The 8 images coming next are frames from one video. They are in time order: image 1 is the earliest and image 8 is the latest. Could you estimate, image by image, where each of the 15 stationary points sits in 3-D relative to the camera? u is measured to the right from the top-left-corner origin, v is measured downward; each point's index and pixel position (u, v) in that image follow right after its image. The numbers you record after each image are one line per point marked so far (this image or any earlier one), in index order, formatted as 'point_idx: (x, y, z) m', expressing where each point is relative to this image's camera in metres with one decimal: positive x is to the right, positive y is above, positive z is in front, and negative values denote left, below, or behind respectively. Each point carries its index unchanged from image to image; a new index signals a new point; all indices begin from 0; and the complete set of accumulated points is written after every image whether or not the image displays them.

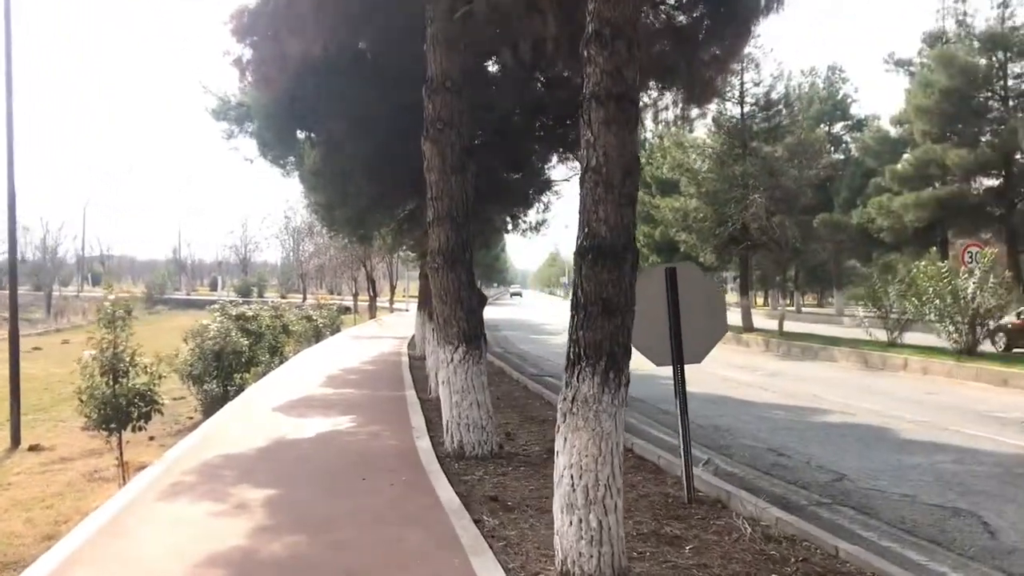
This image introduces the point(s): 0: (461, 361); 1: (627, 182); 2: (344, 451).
0: (-0.4, -0.6, +7.5) m
1: (+0.5, +0.5, +4.2) m
2: (-1.3, -1.3, +7.6) m
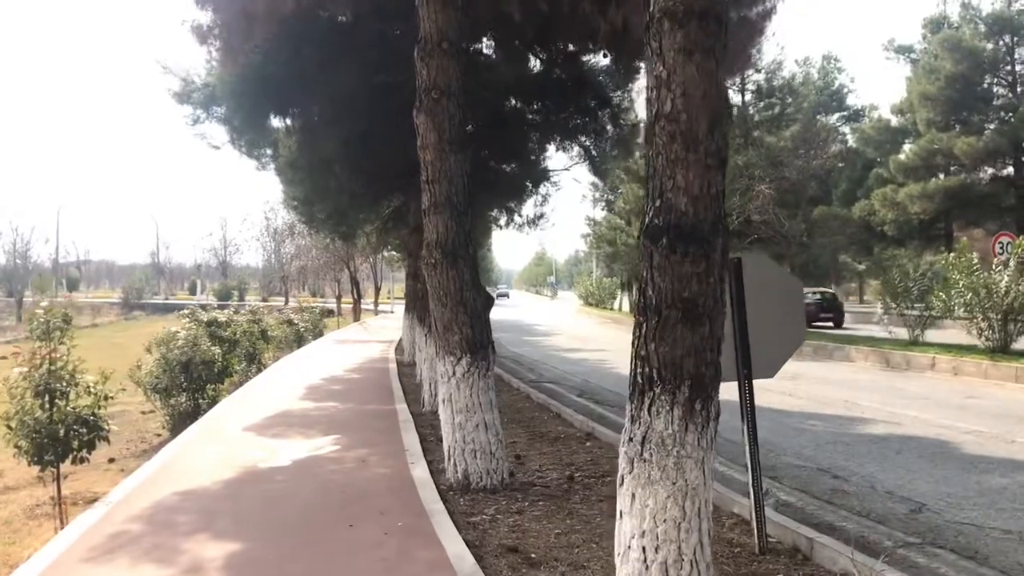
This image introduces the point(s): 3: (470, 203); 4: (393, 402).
0: (-0.3, -0.6, +6.3) m
1: (+0.6, +0.5, +3.0) m
2: (-1.2, -1.3, +6.4) m
3: (-0.3, +0.6, +6.5) m
4: (-1.4, -1.3, +10.9) m
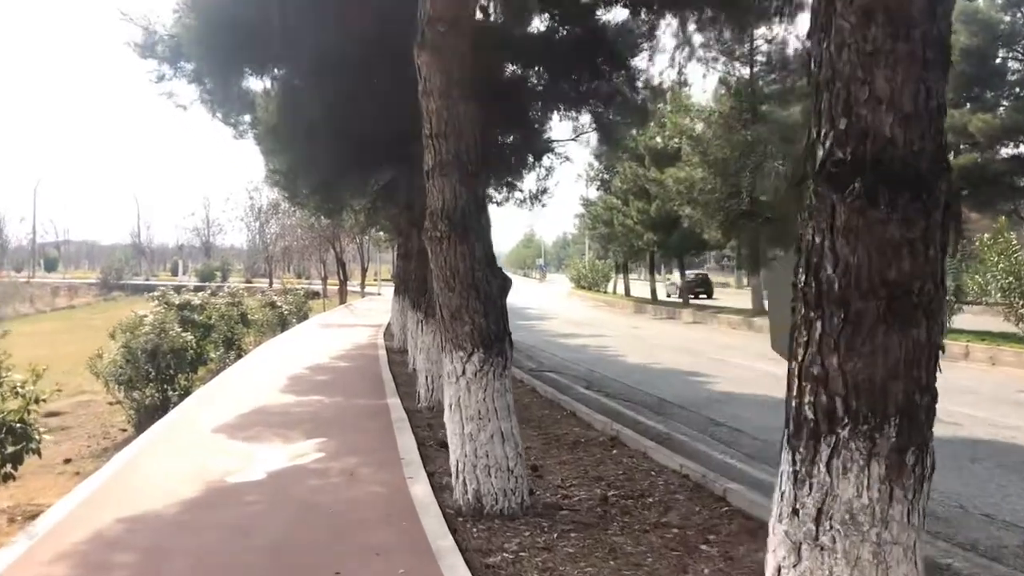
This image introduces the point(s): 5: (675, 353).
0: (-0.2, -0.5, +5.1) m
1: (+0.8, +0.5, +1.8) m
2: (-1.1, -1.2, +5.2) m
3: (-0.2, +0.7, +5.3) m
4: (-1.3, -1.1, +9.7) m
5: (+2.7, -1.1, +16.0) m
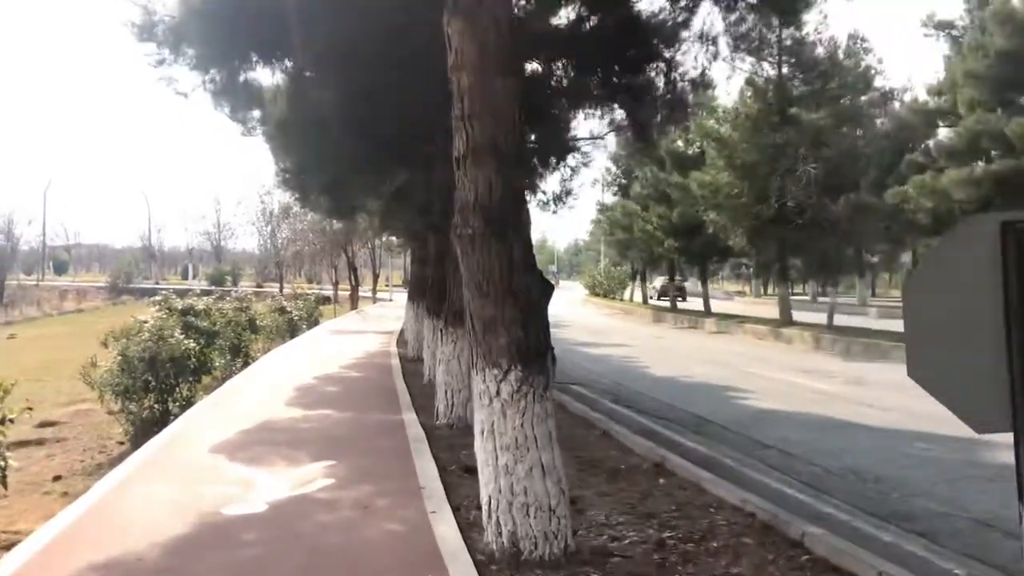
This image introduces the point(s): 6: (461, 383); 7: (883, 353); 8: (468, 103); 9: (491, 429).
0: (0.0, -0.5, +4.3) m
1: (+1.0, +0.5, +1.1) m
2: (-0.9, -1.2, +4.5) m
3: (+0.1, +0.7, +4.5) m
4: (-1.1, -1.2, +9.0) m
5: (+3.1, -1.2, +15.2) m
6: (-0.4, -0.8, +8.2) m
7: (+6.2, -1.1, +15.8) m
8: (-0.2, +0.9, +4.4) m
9: (-0.1, -0.7, +4.4) m
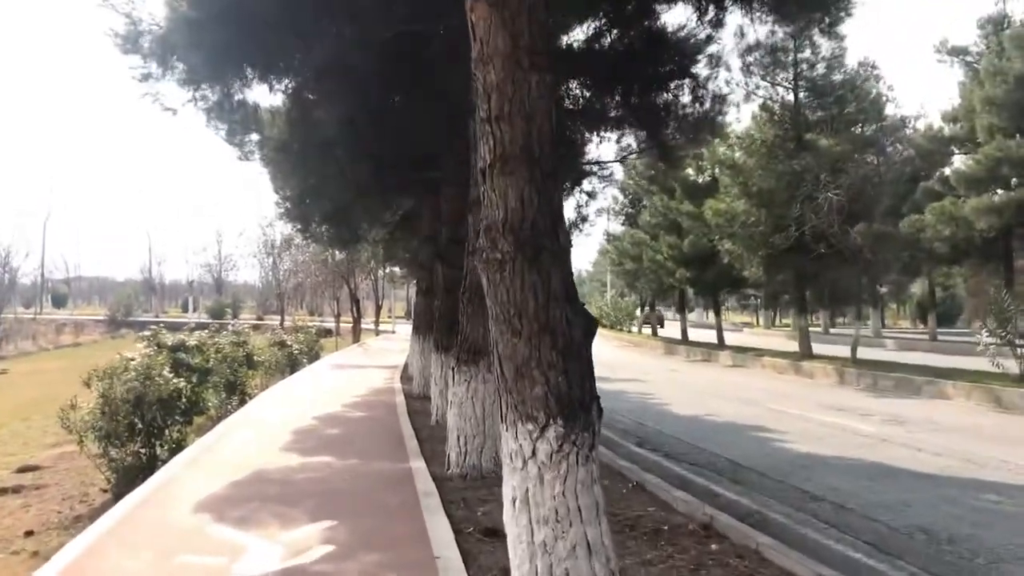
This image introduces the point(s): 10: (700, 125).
0: (+0.2, -0.6, +3.6) m
1: (+1.1, +0.5, +0.3) m
2: (-0.8, -1.4, +3.7) m
3: (+0.2, +0.5, +3.8) m
4: (-0.9, -1.5, +8.2) m
5: (+3.2, -1.7, +14.4) m
6: (-0.3, -1.1, +7.4) m
7: (+6.3, -1.6, +15.0) m
8: (-0.1, +0.7, +3.7) m
9: (+0.1, -0.8, +3.6) m
10: (+2.0, +1.8, +10.3) m
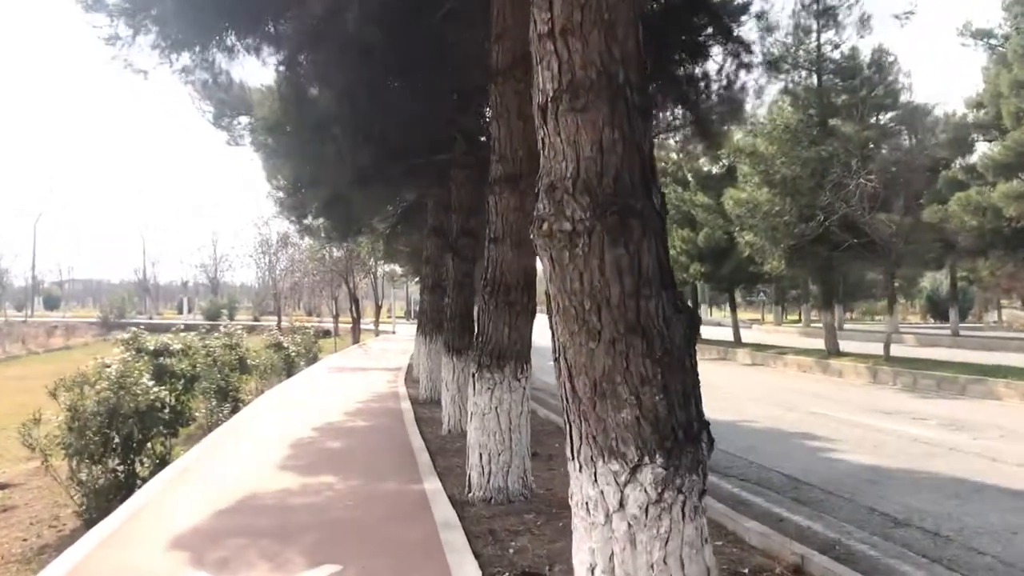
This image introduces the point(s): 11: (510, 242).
0: (+0.4, -0.6, +2.5) m
1: (+1.3, +0.5, -0.7) m
2: (-0.6, -1.3, +2.6) m
3: (+0.4, +0.6, +2.7) m
4: (-0.7, -1.4, +7.1) m
5: (+3.4, -1.6, +13.4) m
6: (-0.1, -1.0, +6.3) m
7: (+6.5, -1.5, +13.9) m
8: (+0.1, +0.8, +2.6) m
9: (+0.3, -0.7, +2.6) m
10: (+2.2, +1.8, +9.3) m
11: (0.0, +0.3, +6.4) m
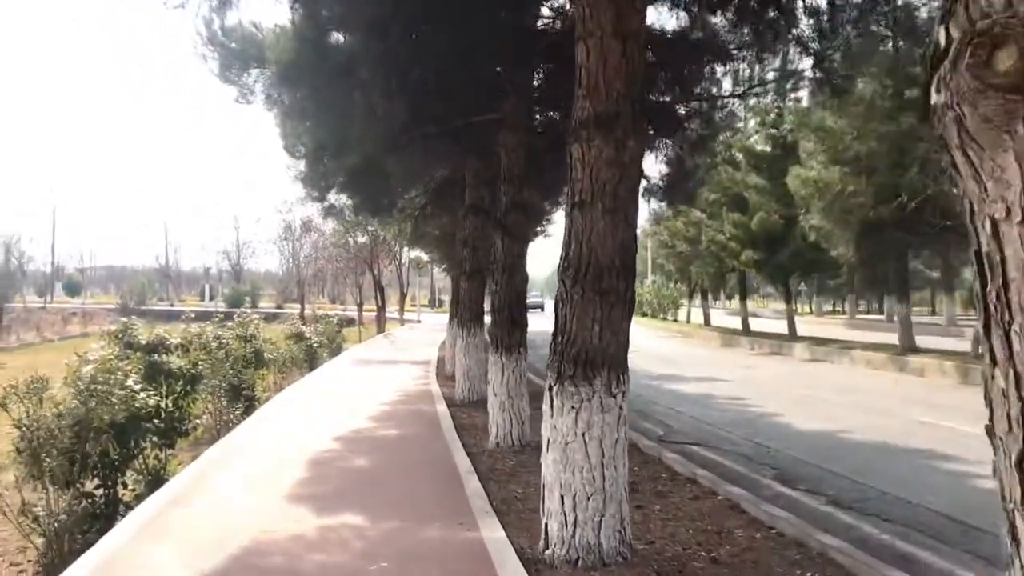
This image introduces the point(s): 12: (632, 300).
0: (+0.7, -0.5, +0.8) m
1: (+1.6, +0.5, -2.5) m
2: (-0.2, -1.3, +0.9) m
3: (+0.8, +0.6, +1.0) m
4: (-0.2, -1.3, +5.4) m
5: (+4.0, -1.5, +11.6) m
6: (+0.4, -0.9, +4.6) m
7: (+7.2, -1.3, +12.0) m
8: (+0.5, +0.8, +0.9) m
9: (+0.6, -0.7, +0.8) m
10: (+2.7, +1.9, +7.5) m
11: (+0.5, +0.4, +4.7) m
12: (+0.6, -0.1, +4.8) m
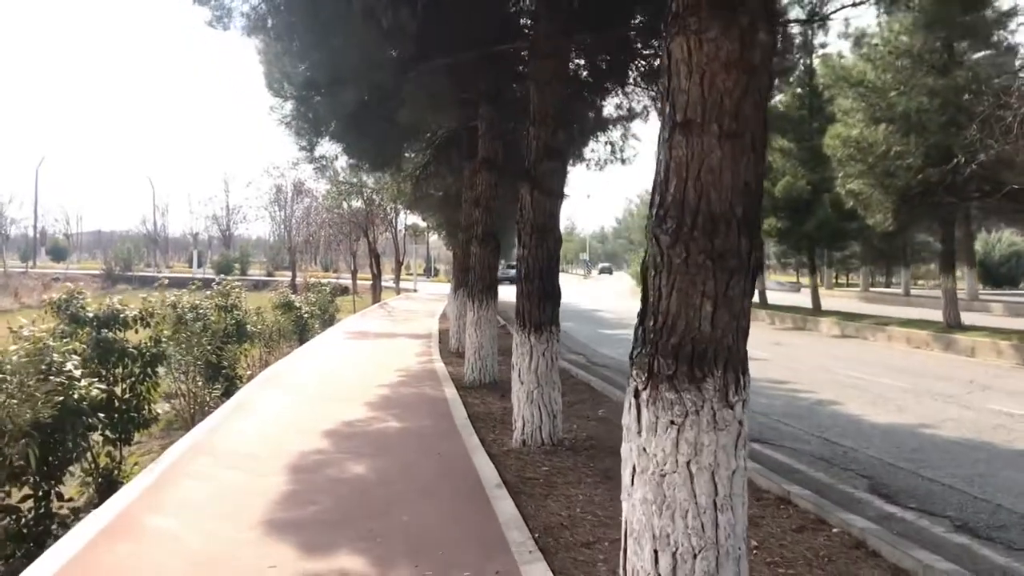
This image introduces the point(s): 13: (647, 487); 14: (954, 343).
0: (+1.0, -0.5, -0.7) m
1: (+1.9, +0.4, -4.0) m
2: (+0.1, -1.3, -0.6) m
3: (+1.1, +0.6, -0.5) m
4: (0.0, -1.2, +3.9) m
5: (+4.2, -1.2, +10.2) m
6: (+0.6, -0.8, +3.1) m
7: (+7.4, -1.0, +10.6) m
8: (+0.8, +0.8, -0.6) m
9: (+0.9, -0.7, -0.6) m
10: (+3.0, +2.1, +5.9) m
11: (+0.7, +0.5, +3.2) m
12: (+0.8, +0.1, +3.3) m
13: (+0.5, -0.7, +3.2) m
14: (+6.9, -0.9, +14.7) m
